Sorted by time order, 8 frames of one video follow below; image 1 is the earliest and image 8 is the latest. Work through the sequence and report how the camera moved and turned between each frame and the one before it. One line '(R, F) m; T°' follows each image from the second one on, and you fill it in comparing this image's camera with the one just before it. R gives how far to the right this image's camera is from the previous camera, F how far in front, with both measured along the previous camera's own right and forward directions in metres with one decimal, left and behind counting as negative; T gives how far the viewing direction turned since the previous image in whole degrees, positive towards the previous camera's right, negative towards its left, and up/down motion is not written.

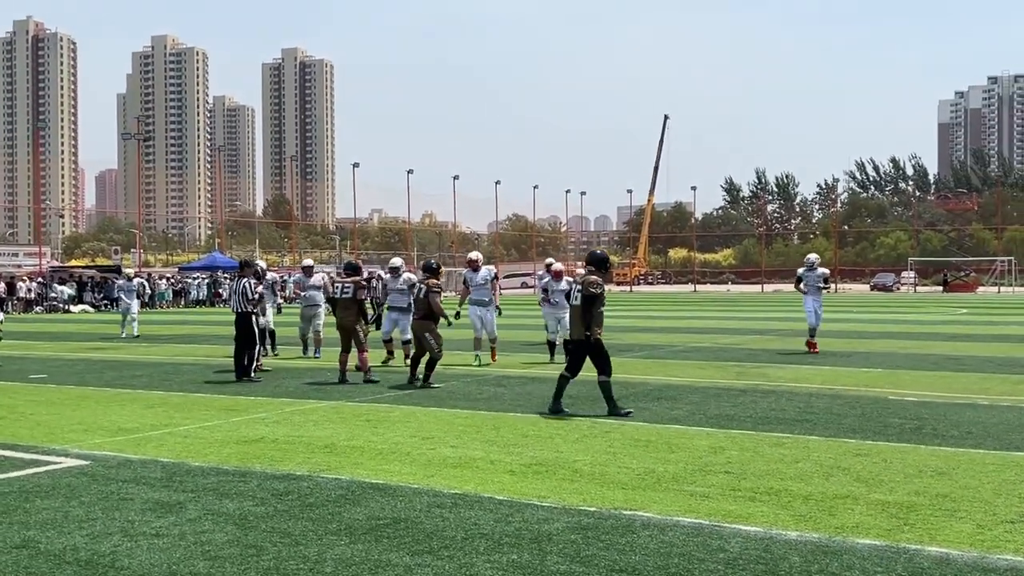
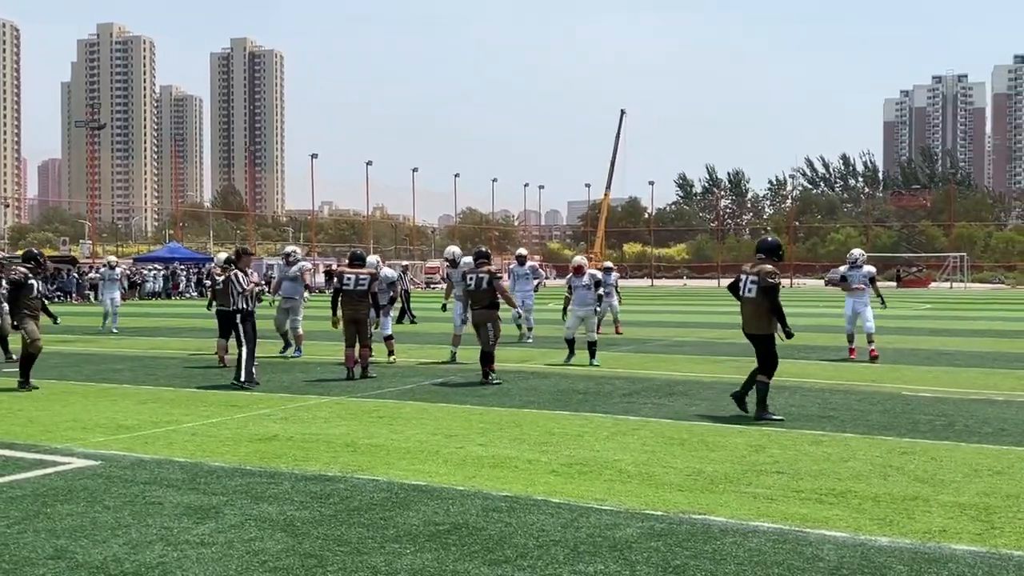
(-0.6, +0.4) m; +2°
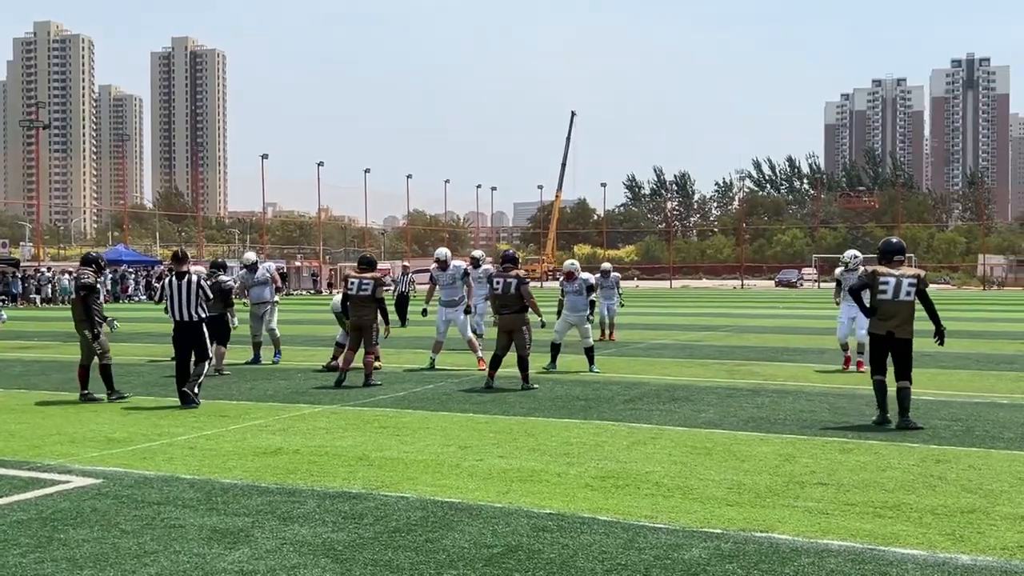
(-0.5, +0.3) m; +3°
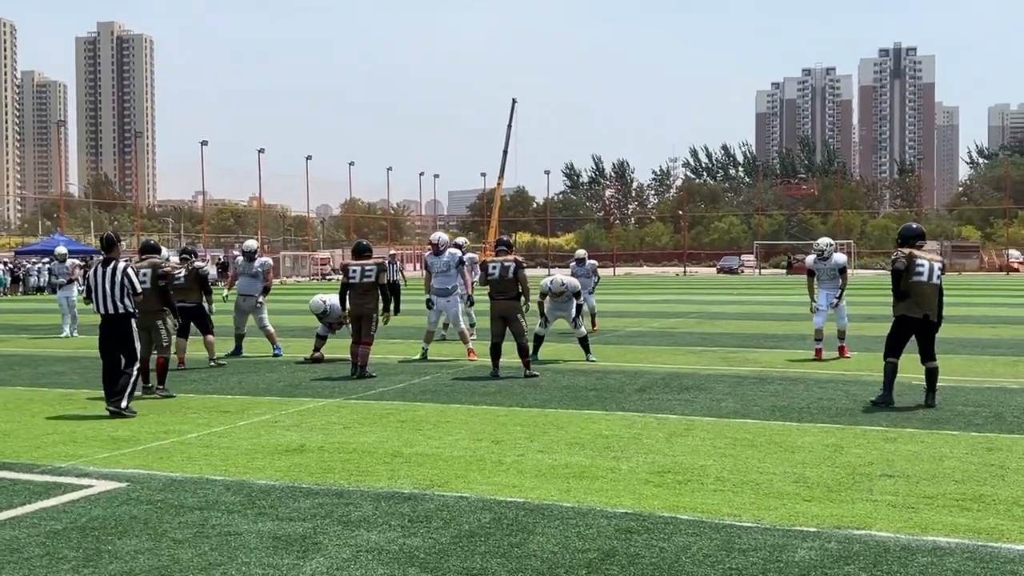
(-0.7, +0.4) m; +3°
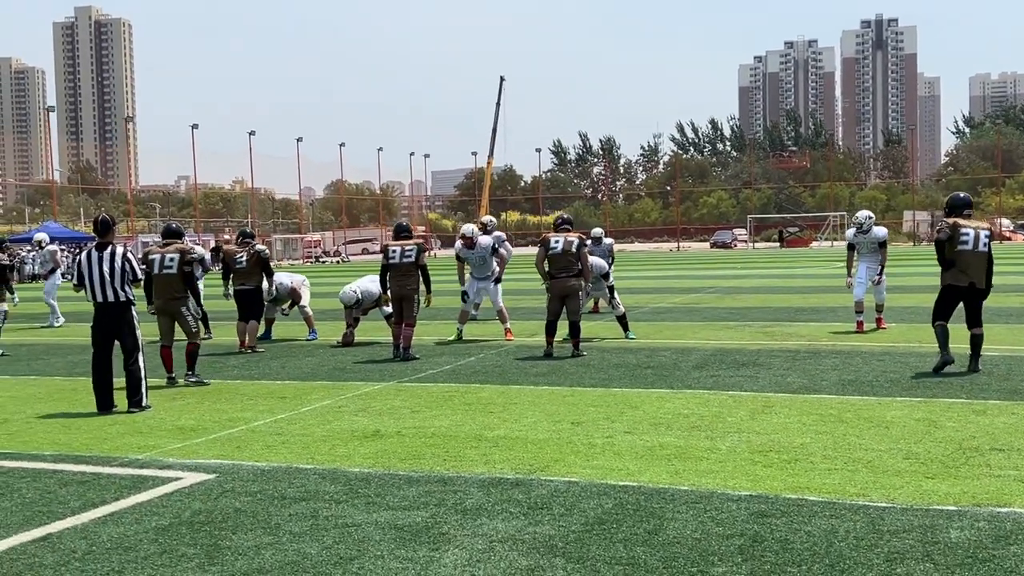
(-0.6, +0.2) m; 0°
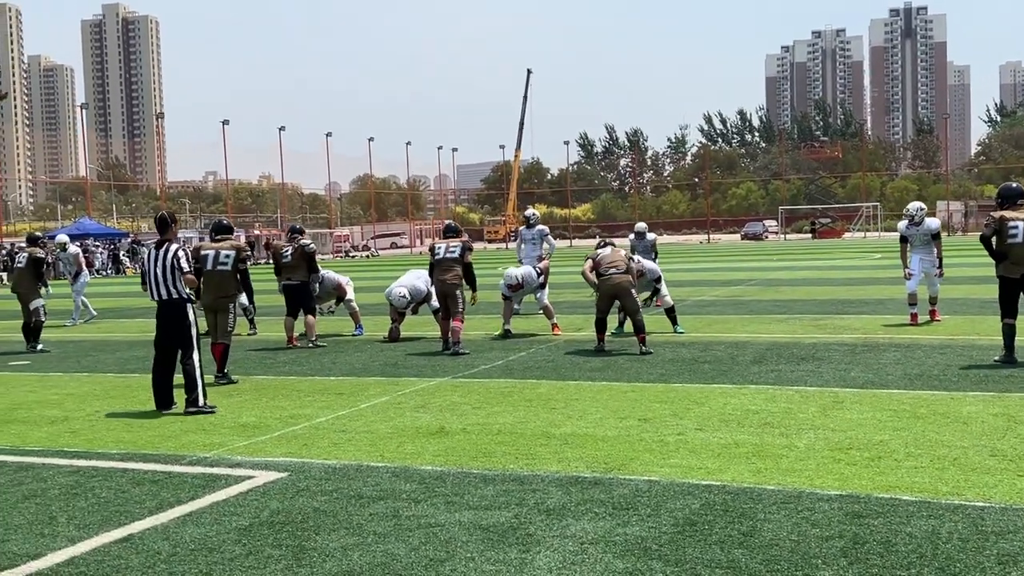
(-0.3, +0.1) m; -2°
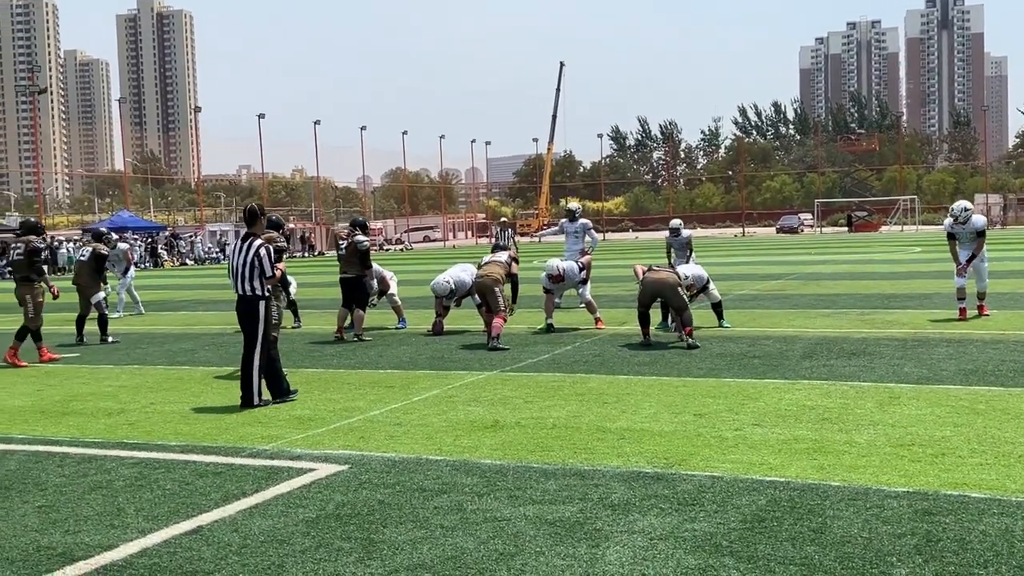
(-0.2, 0.0) m; -2°
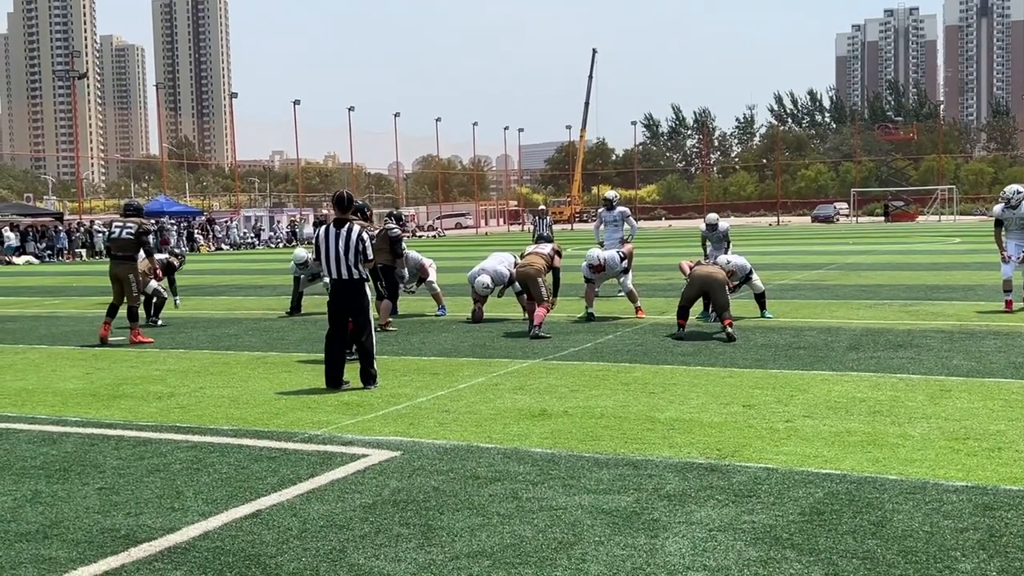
(-0.1, 0.0) m; -2°
